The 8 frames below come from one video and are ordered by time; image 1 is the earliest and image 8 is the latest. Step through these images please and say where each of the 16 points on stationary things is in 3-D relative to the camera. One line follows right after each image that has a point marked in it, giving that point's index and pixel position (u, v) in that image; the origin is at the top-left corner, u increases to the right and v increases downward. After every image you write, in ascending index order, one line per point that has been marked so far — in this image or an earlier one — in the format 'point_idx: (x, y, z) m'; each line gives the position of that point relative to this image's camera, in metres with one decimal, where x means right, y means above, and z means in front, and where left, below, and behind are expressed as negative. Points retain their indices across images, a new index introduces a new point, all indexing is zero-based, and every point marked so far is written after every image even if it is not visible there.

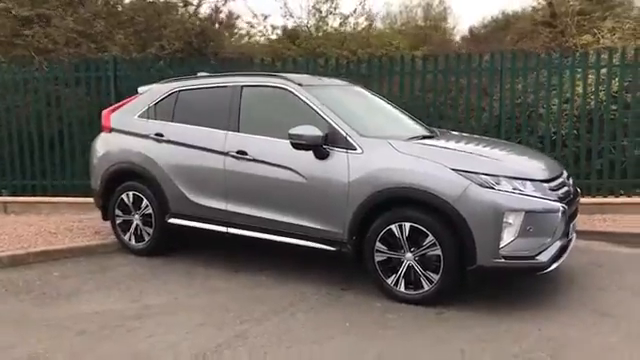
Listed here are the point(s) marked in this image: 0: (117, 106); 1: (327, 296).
0: (-2.2, +0.8, +7.4) m
1: (+0.1, -1.0, +5.8) m
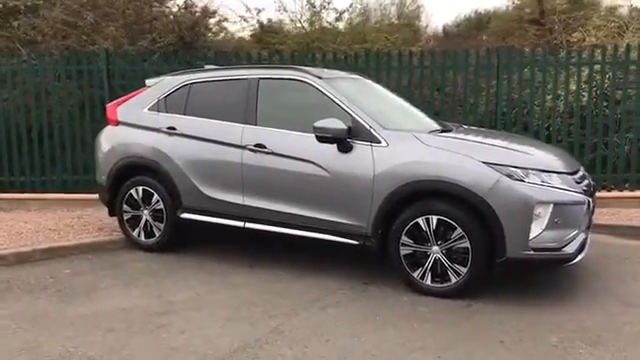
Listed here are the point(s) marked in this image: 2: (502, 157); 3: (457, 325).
0: (-2.1, +0.9, +7.3) m
1: (+0.3, -0.9, +5.8) m
2: (+1.5, +0.2, +5.5) m
3: (+1.0, -1.1, +5.0) m
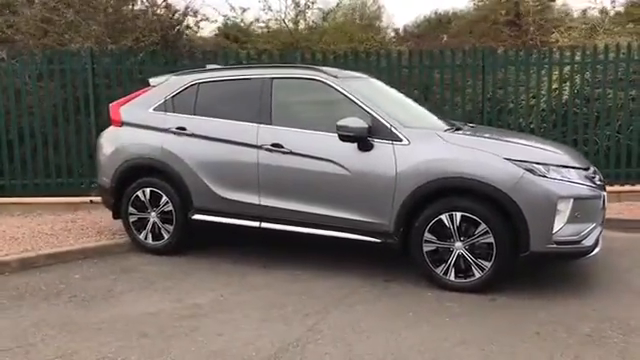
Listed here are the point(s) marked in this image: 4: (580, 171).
0: (-2.0, +0.9, +7.1) m
1: (+0.5, -0.9, +5.9) m
2: (+1.7, +0.2, +5.6) m
3: (+1.3, -1.1, +5.1) m
4: (+2.2, +0.1, +5.7) m
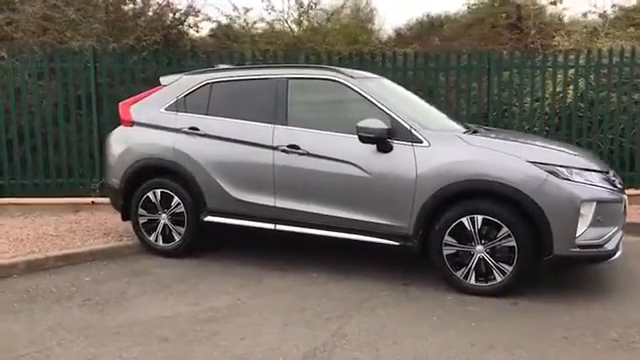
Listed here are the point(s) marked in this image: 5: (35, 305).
0: (-1.9, +0.8, +7.0) m
1: (+0.6, -0.9, +5.8) m
2: (+1.9, +0.2, +5.6) m
3: (+1.5, -1.1, +5.1) m
4: (+2.4, 0.0, +5.7) m
5: (-2.3, -1.0, +5.6) m
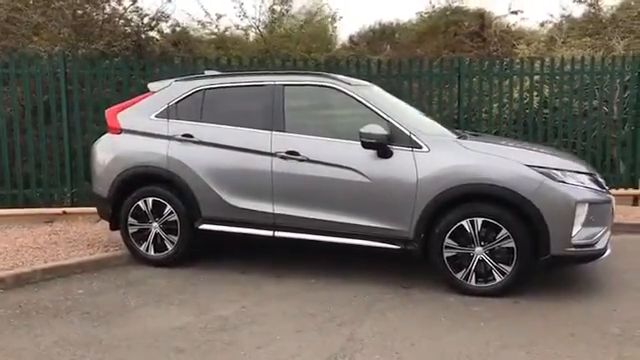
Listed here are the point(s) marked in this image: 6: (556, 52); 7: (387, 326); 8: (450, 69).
0: (-2.0, +0.8, +6.8) m
1: (+0.7, -1.0, +5.9) m
2: (+1.9, +0.2, +5.8) m
3: (+1.6, -1.1, +5.3) m
4: (+2.4, 0.0, +5.9) m
5: (-2.3, -1.1, +5.4) m
6: (+3.9, +2.1, +11.3) m
7: (+0.5, -1.1, +5.2) m
8: (+2.0, +1.7, +10.4) m
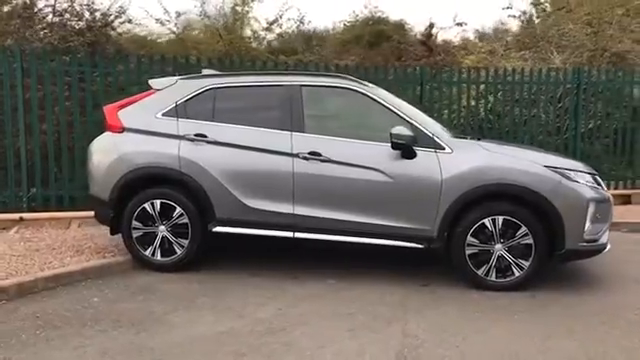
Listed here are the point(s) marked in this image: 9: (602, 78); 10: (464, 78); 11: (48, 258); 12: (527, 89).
0: (-1.9, +0.7, +6.5) m
1: (+0.9, -1.0, +6.0) m
2: (+2.1, +0.2, +6.1) m
3: (+1.9, -1.1, +5.6) m
4: (+2.6, 0.0, +6.4) m
5: (-1.9, -1.1, +5.0) m
6: (+3.1, +2.1, +12.0) m
7: (+0.9, -1.1, +5.3) m
8: (+1.4, +1.7, +10.7) m
9: (+4.5, +1.6, +10.9) m
10: (+2.3, +1.6, +11.0) m
11: (-2.6, -0.7, +6.5) m
12: (+3.4, +1.5, +11.0) m
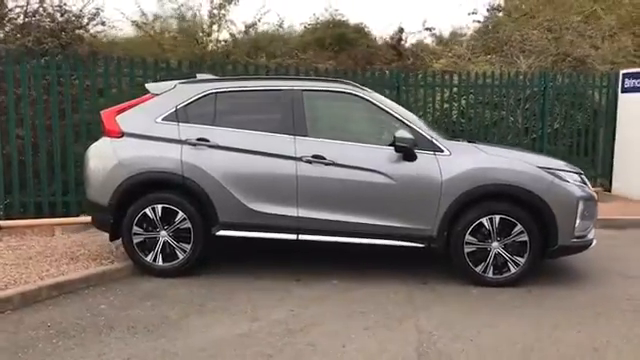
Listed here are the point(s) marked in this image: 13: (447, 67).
0: (-1.9, +0.7, +6.4) m
1: (+0.9, -1.0, +6.2) m
2: (+2.1, +0.2, +6.4) m
3: (+2.0, -1.1, +5.8) m
4: (+2.6, 0.0, +6.7) m
5: (-1.8, -1.1, +4.9) m
6: (+2.6, +2.1, +12.3) m
7: (+1.0, -1.1, +5.5) m
8: (+1.0, +1.6, +10.9) m
9: (+4.1, +1.7, +11.4) m
10: (+1.9, +1.6, +11.3) m
11: (-2.6, -0.8, +6.4) m
12: (+3.0, +1.5, +11.4) m
13: (+2.3, +2.1, +12.4) m
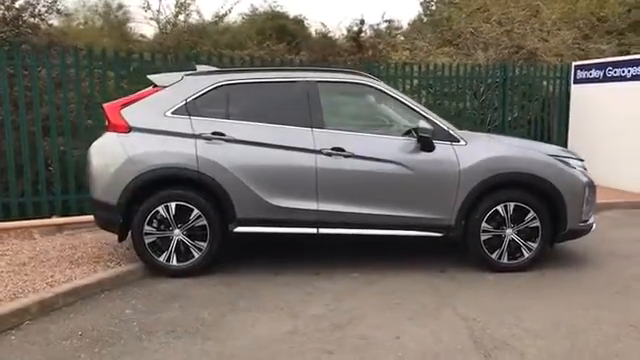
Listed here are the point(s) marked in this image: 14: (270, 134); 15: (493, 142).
0: (-1.7, +0.7, +6.1) m
1: (+1.1, -0.9, +6.2) m
2: (+2.2, +0.3, +6.6) m
3: (+2.2, -1.0, +6.0) m
4: (+2.6, +0.2, +7.0) m
5: (-1.4, -1.1, +4.6) m
6: (+1.9, +2.2, +12.5) m
7: (+1.3, -1.0, +5.5) m
8: (+0.4, +1.8, +10.9) m
9: (+3.5, +1.9, +11.8) m
10: (+1.3, +1.8, +11.4) m
11: (-2.4, -0.8, +6.0) m
12: (+2.3, +1.7, +11.6) m
13: (+1.5, +2.2, +12.5) m
14: (-0.5, +0.4, +6.1) m
15: (+1.6, +0.4, +6.4) m
